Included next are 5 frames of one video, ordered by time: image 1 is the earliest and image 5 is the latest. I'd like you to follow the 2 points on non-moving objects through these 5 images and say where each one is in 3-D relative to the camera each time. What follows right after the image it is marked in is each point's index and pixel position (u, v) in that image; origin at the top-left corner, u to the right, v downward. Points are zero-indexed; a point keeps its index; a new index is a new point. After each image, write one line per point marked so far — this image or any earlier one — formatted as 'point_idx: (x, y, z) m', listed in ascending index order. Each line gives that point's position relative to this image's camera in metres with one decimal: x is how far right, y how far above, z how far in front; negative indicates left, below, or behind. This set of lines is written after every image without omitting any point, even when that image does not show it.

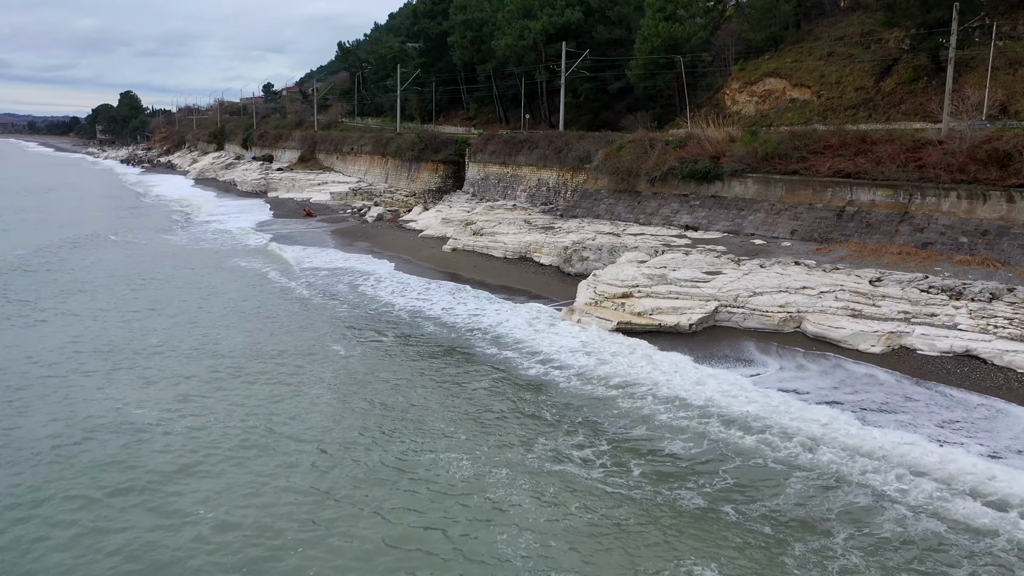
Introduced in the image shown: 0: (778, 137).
0: (+6.6, +3.7, +19.2) m
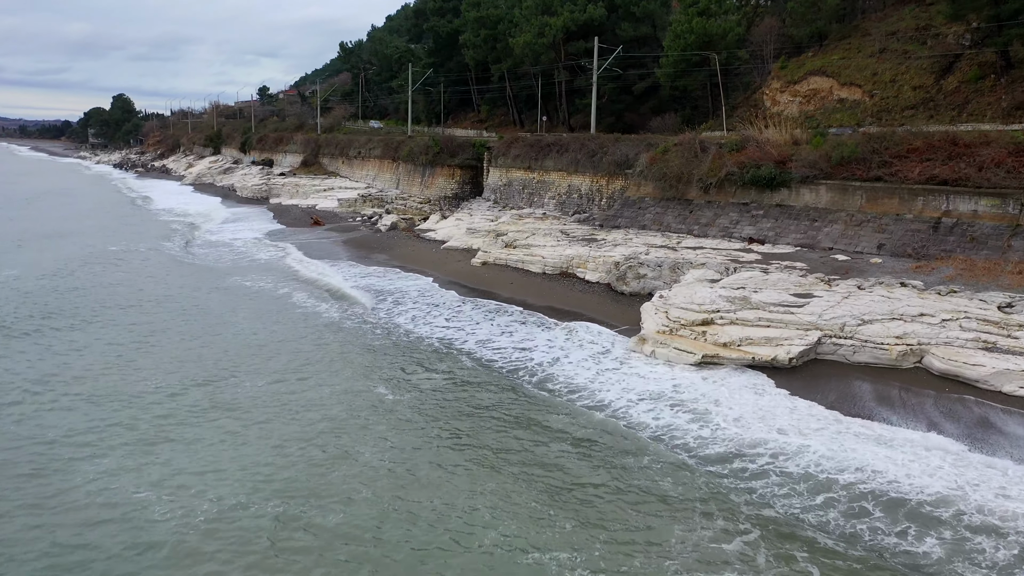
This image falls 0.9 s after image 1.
0: (+7.5, +3.3, +17.2) m
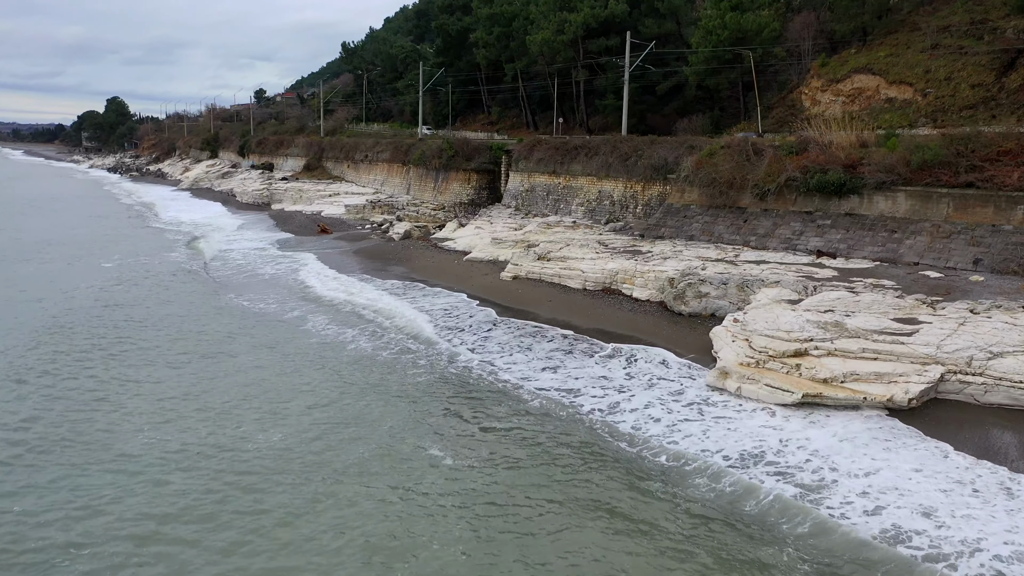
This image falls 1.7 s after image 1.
0: (+8.3, +2.9, +15.4) m
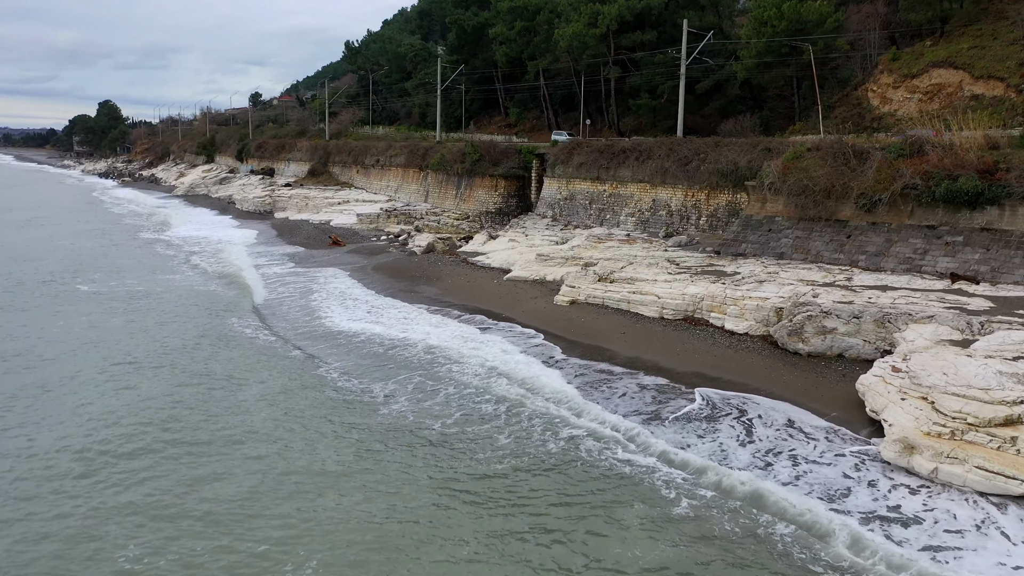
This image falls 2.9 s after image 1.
0: (+9.5, +2.4, +12.8) m
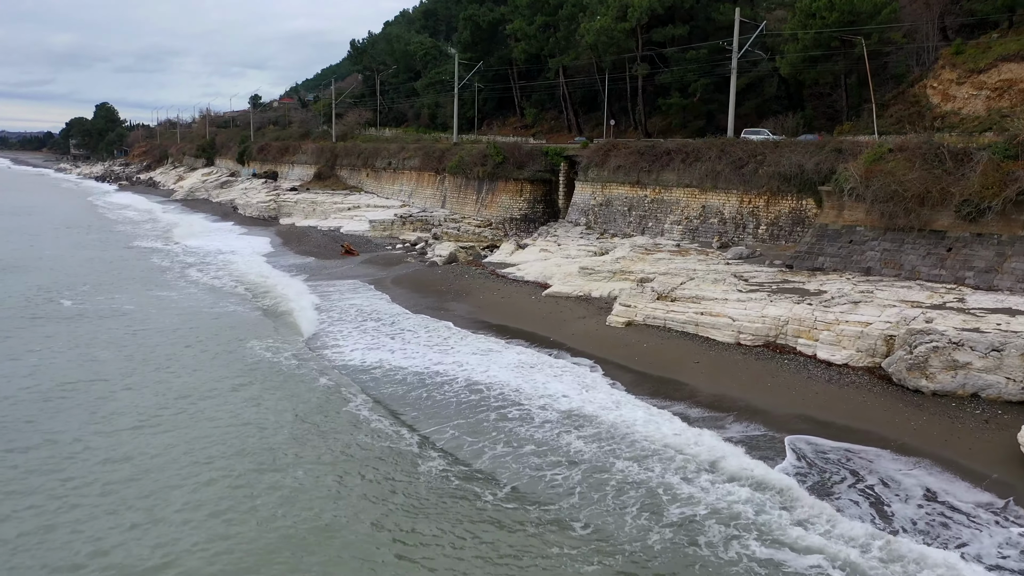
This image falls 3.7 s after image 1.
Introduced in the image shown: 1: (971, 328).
0: (+10.4, +2.1, +10.9) m
1: (+6.0, -0.5, +10.1) m
